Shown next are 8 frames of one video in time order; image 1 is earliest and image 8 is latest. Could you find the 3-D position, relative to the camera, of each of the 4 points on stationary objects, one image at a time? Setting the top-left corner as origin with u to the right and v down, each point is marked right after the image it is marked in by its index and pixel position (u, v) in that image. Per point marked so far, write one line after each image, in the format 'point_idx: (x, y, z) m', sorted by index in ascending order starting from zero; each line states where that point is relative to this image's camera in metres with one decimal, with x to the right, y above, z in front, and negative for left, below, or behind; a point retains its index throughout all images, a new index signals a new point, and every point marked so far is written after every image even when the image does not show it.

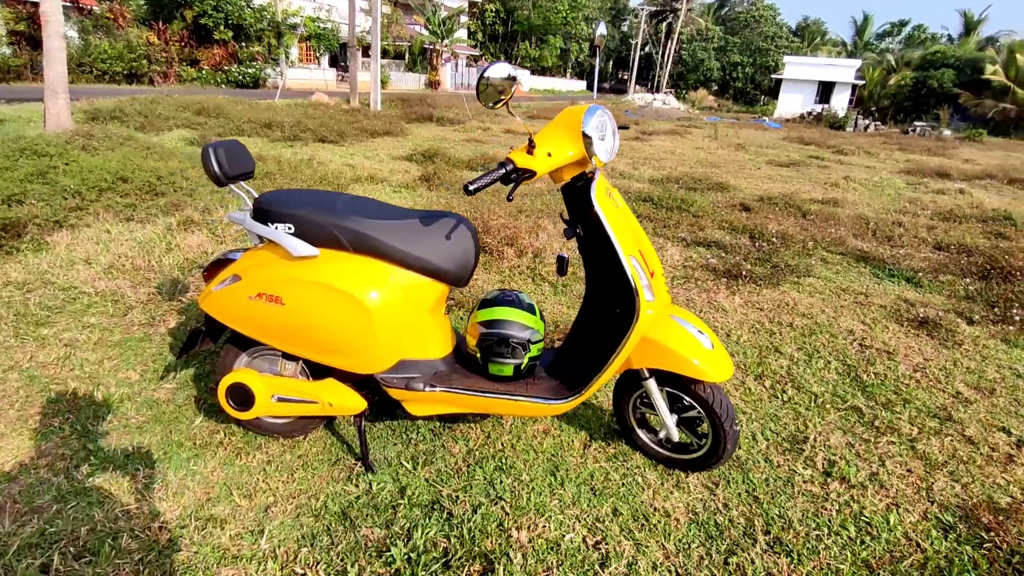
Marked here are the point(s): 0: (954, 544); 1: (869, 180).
0: (+1.5, -0.9, +2.1) m
1: (+6.7, +2.1, +11.2) m
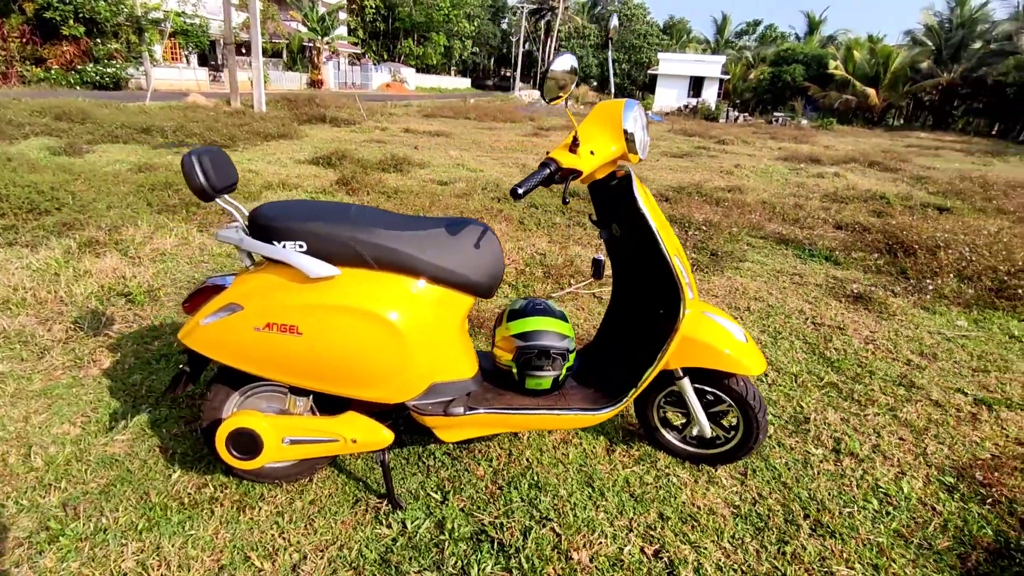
0: (+1.7, -0.8, +2.2) m
1: (+4.9, +2.5, +12.1) m
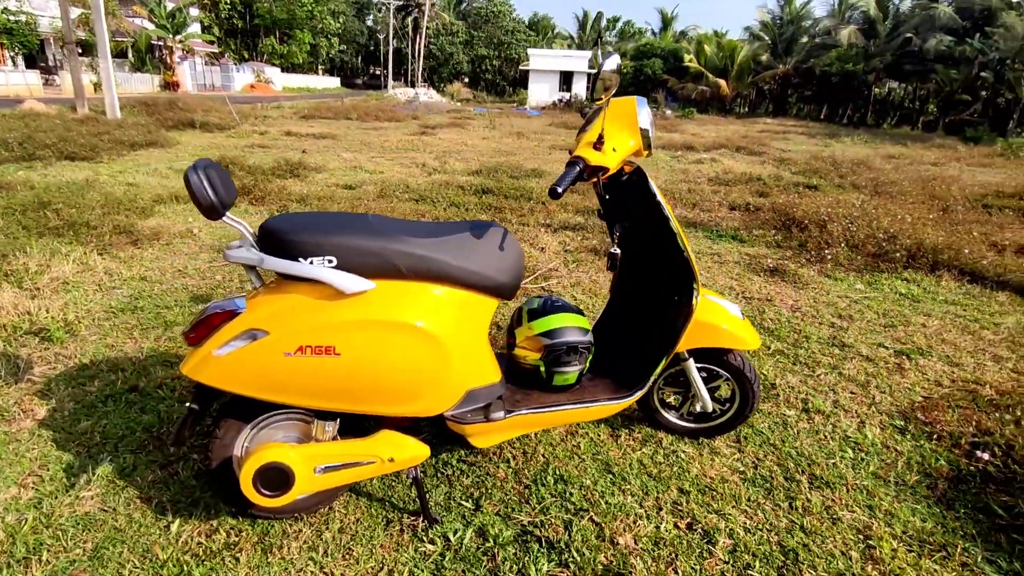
0: (+1.7, -0.6, +2.5) m
1: (+2.8, +2.9, +12.8) m
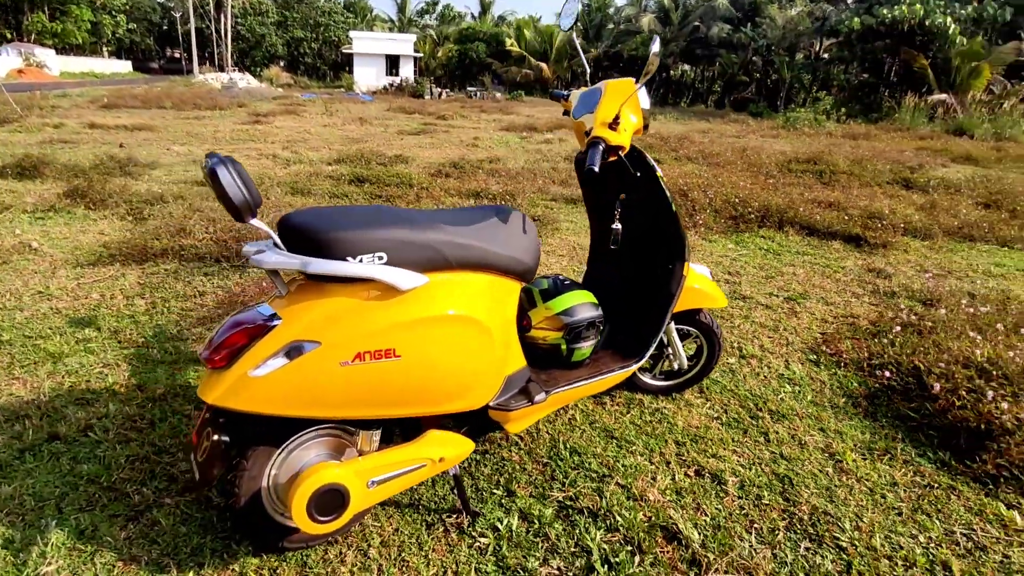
0: (+1.6, -0.4, +3.0) m
1: (-0.5, +3.3, +13.0) m
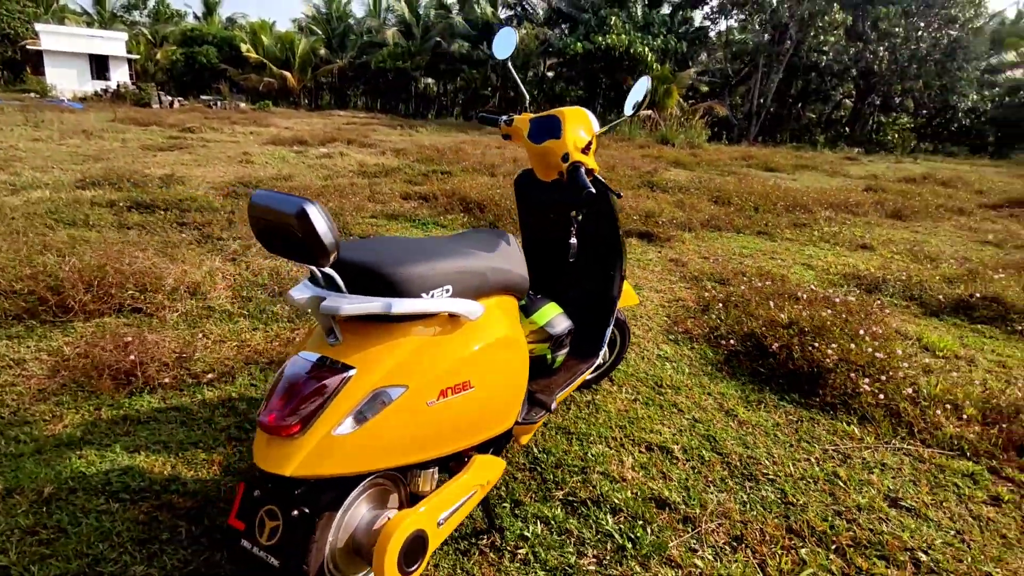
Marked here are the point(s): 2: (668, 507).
0: (+1.1, -0.3, +3.6) m
1: (-5.1, +2.8, +12.1) m
2: (+0.6, -0.8, +2.2) m
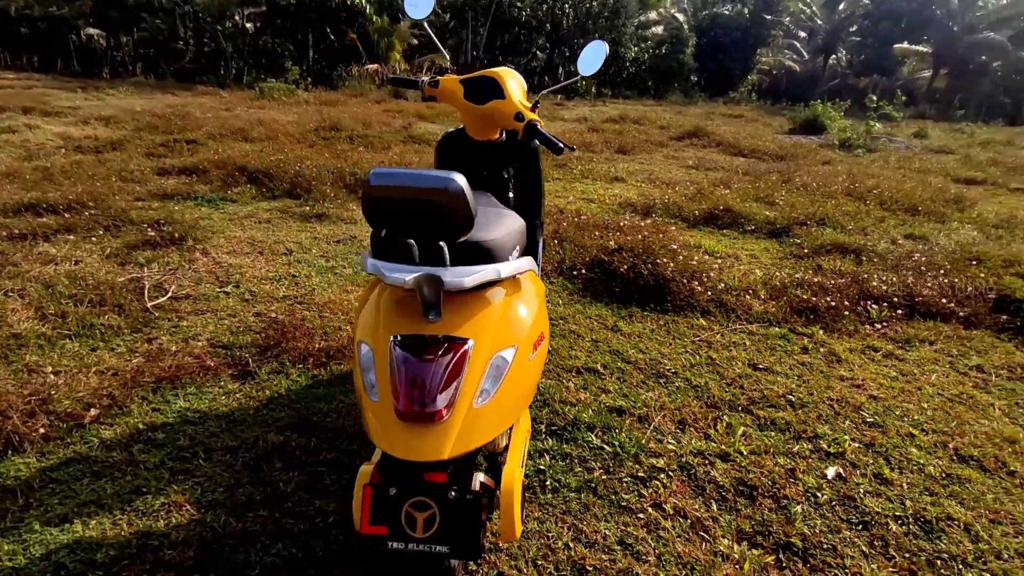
0: (+0.2, 0.0, +4.0) m
1: (-9.3, +2.3, +8.7) m
2: (+0.5, -0.5, +2.5) m
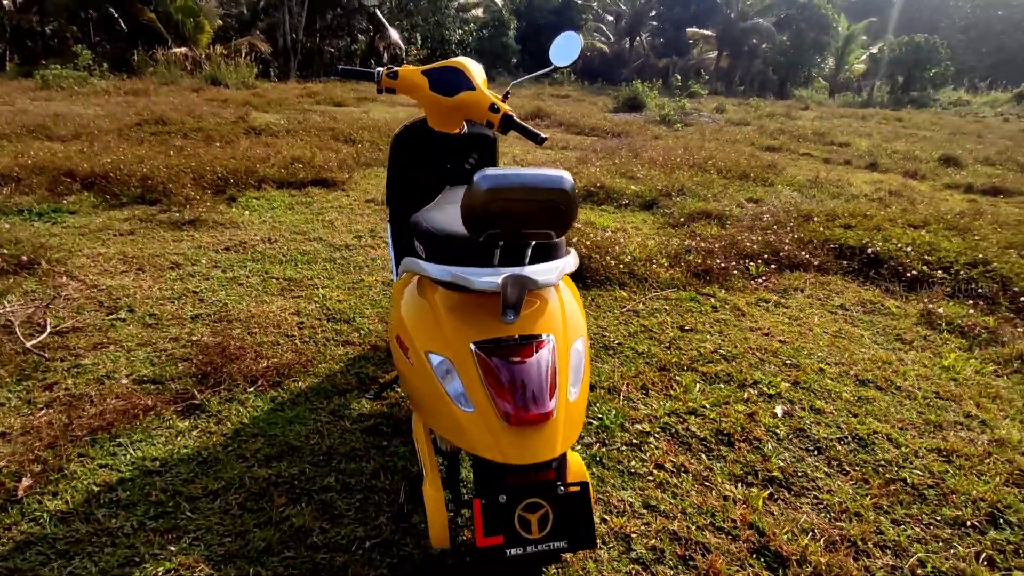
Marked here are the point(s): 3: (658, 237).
0: (-0.3, +0.1, +4.0) m
1: (-11.0, +1.4, +6.0) m
2: (+0.4, -0.4, +2.7) m
3: (+1.2, +0.4, +4.9) m
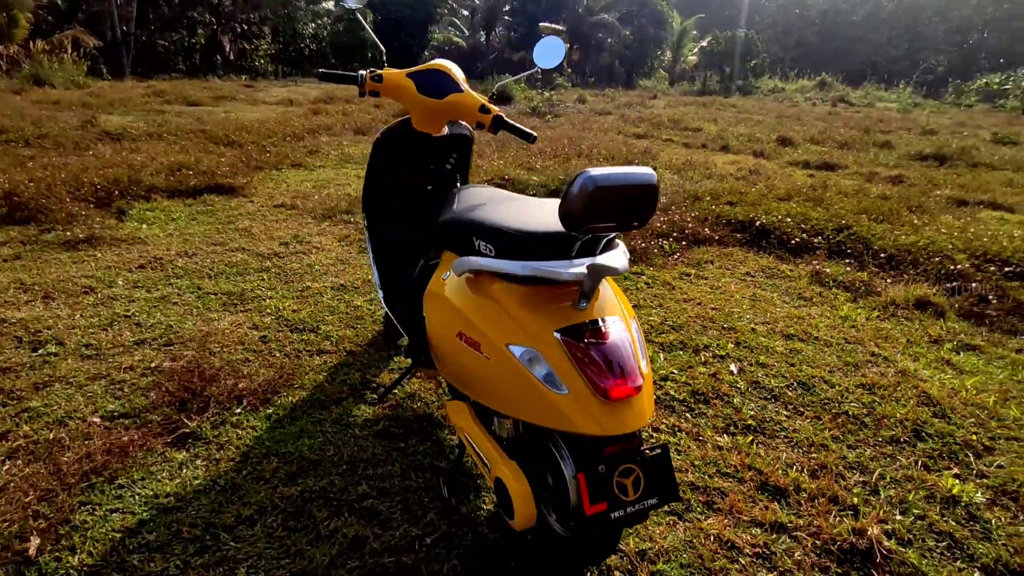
0: (-0.7, +0.1, +4.0) m
1: (-11.6, +0.5, +3.6) m
2: (+0.3, -0.4, +2.8) m
3: (+0.6, +0.6, +5.2) m
